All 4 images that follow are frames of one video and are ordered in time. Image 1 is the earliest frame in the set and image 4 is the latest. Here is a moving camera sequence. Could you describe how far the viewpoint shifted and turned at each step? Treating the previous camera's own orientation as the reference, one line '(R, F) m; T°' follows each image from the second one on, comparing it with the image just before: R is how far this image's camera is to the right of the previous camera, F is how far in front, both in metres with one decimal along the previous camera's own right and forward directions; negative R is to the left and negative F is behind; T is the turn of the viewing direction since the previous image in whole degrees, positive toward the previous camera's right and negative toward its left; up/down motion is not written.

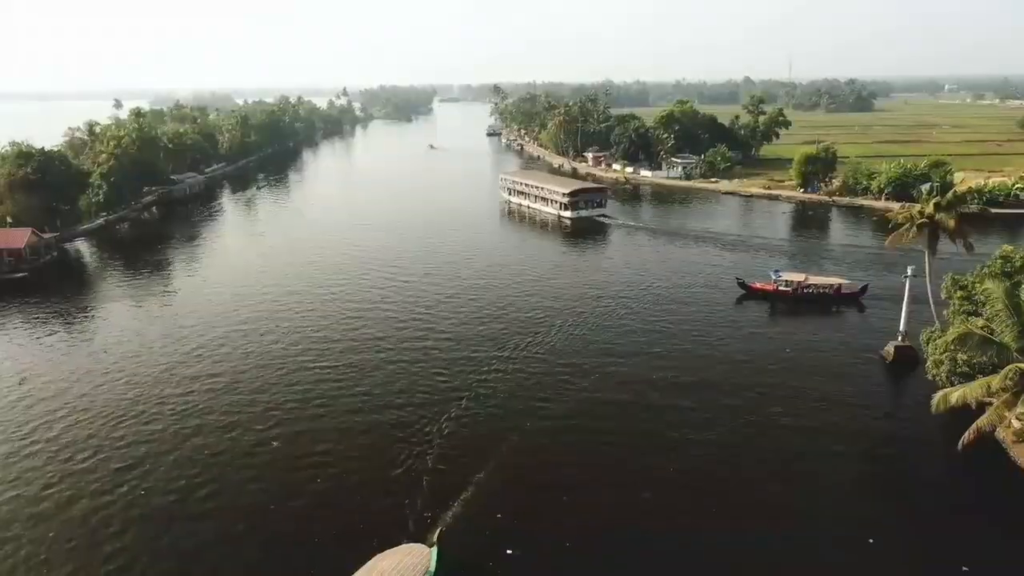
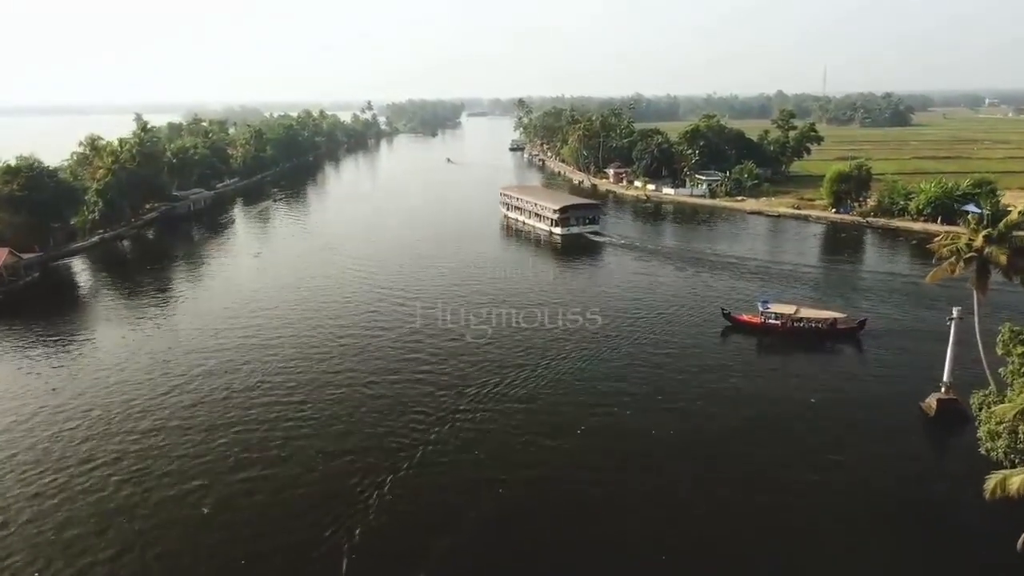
(+1.6, +3.2) m; -2°
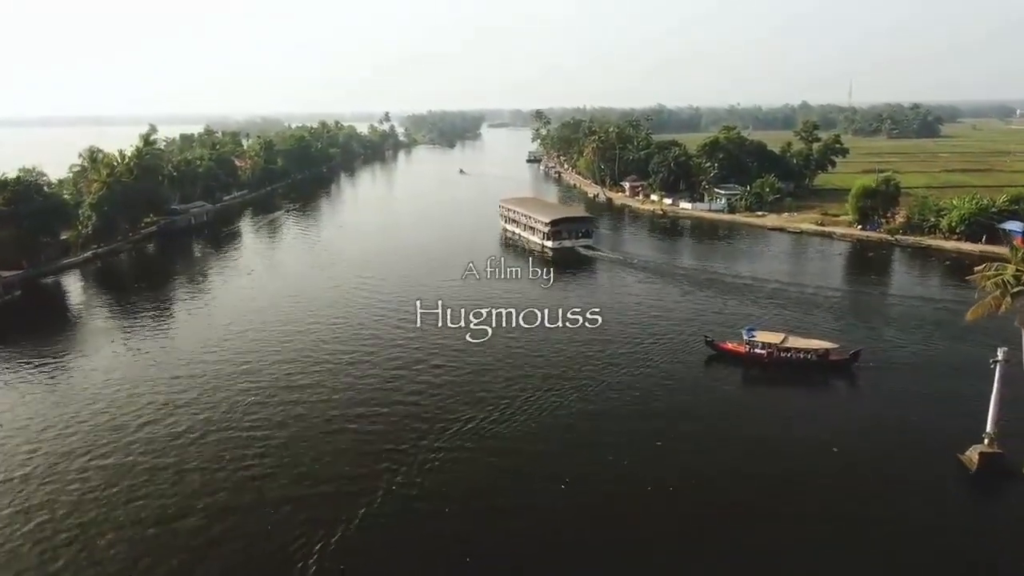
(+1.2, +2.6) m; -2°
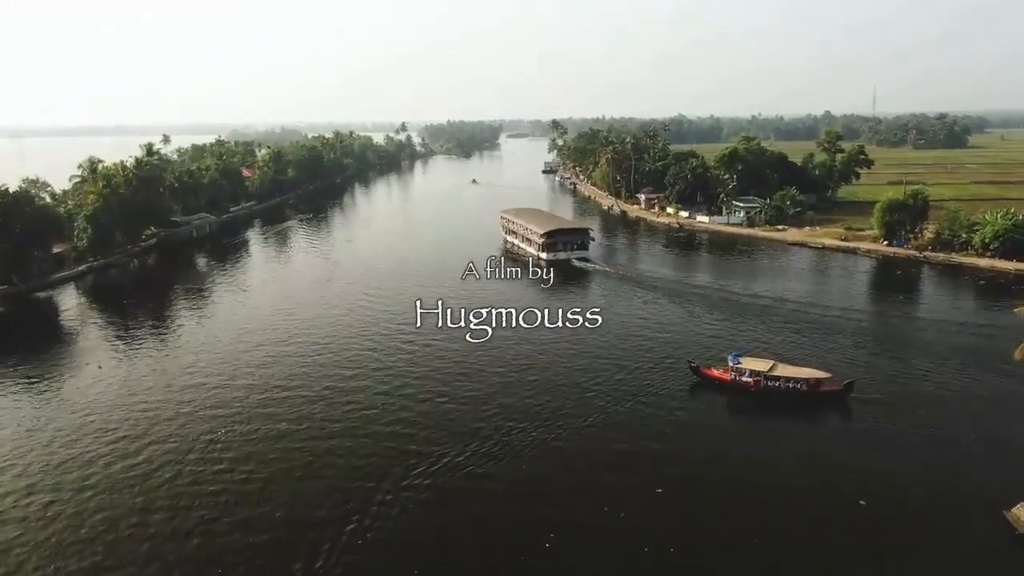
(+1.0, +2.3) m; -2°
